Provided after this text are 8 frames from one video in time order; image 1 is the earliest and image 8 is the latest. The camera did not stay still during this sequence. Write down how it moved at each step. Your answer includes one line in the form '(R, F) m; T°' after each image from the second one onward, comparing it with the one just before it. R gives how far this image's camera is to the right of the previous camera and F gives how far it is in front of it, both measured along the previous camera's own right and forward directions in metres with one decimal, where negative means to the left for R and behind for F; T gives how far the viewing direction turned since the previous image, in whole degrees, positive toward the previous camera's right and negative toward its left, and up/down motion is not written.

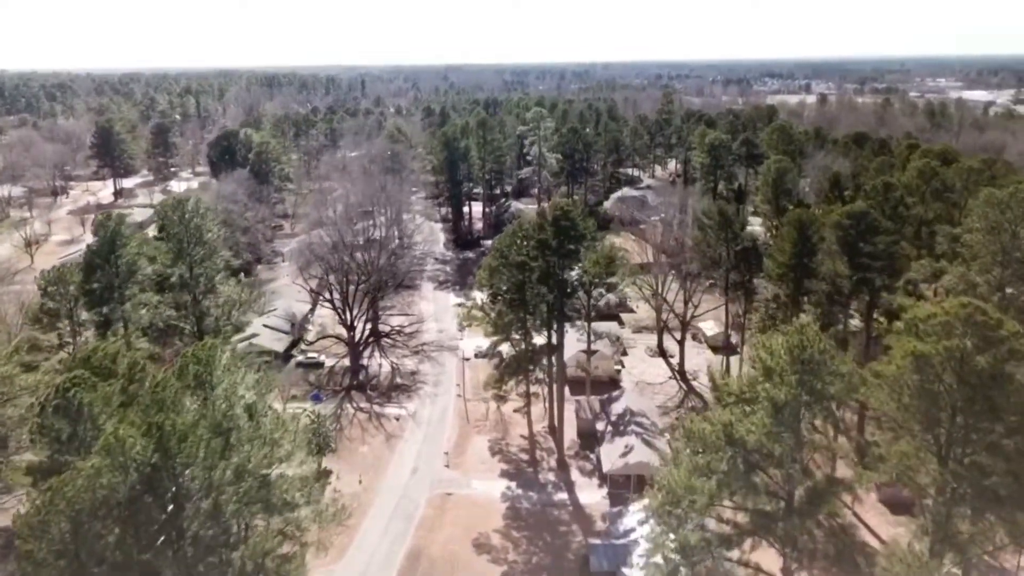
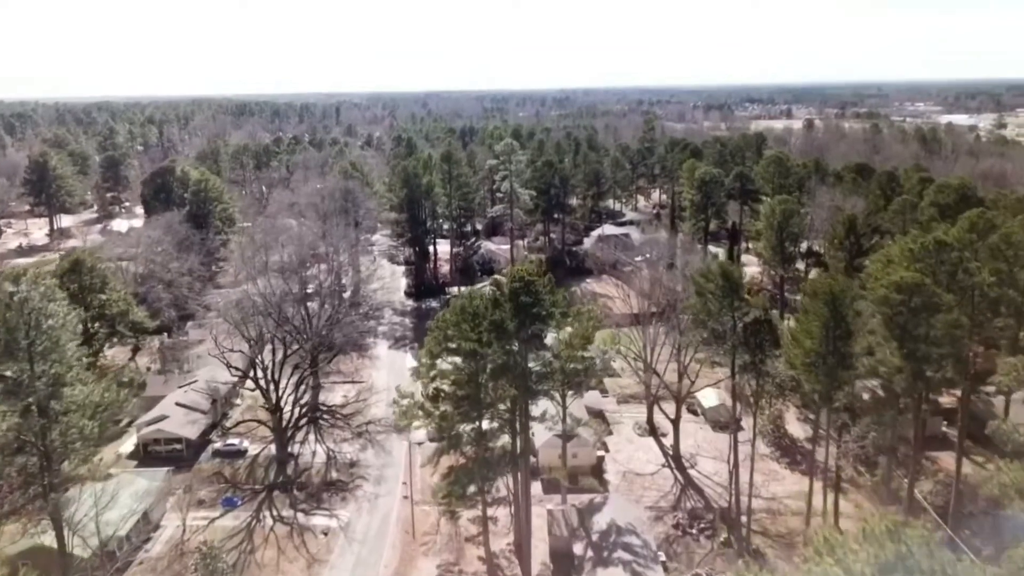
(+0.7, +4.3) m; +1°
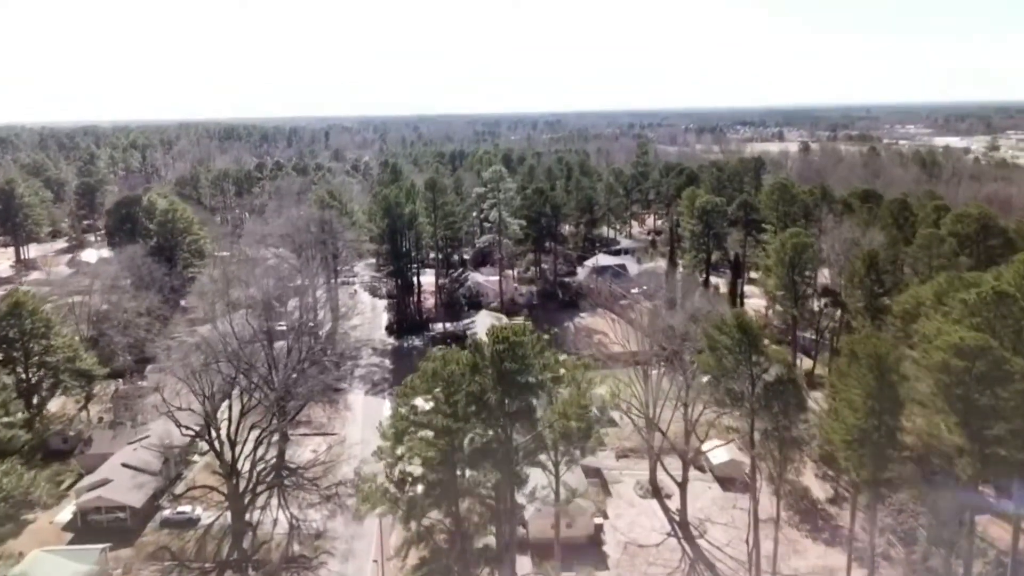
(+0.2, +2.3) m; +1°
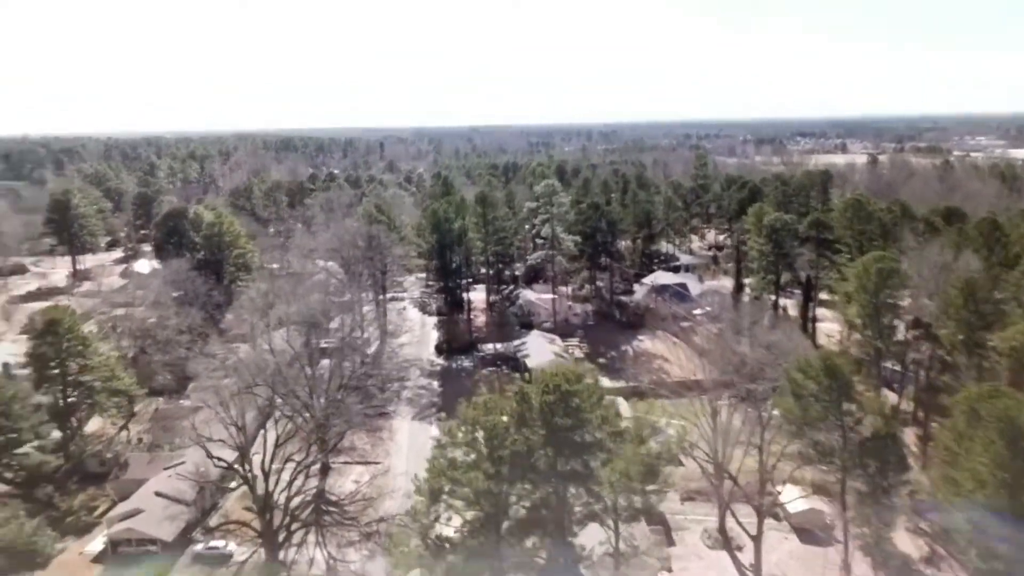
(-0.1, +1.5) m; -4°
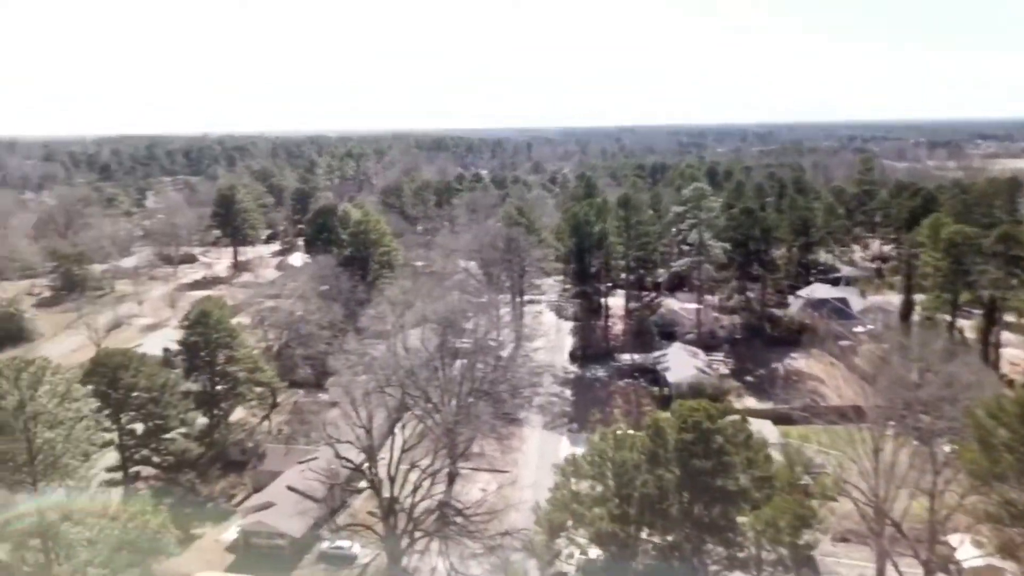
(+0.1, +1.0) m; -10°
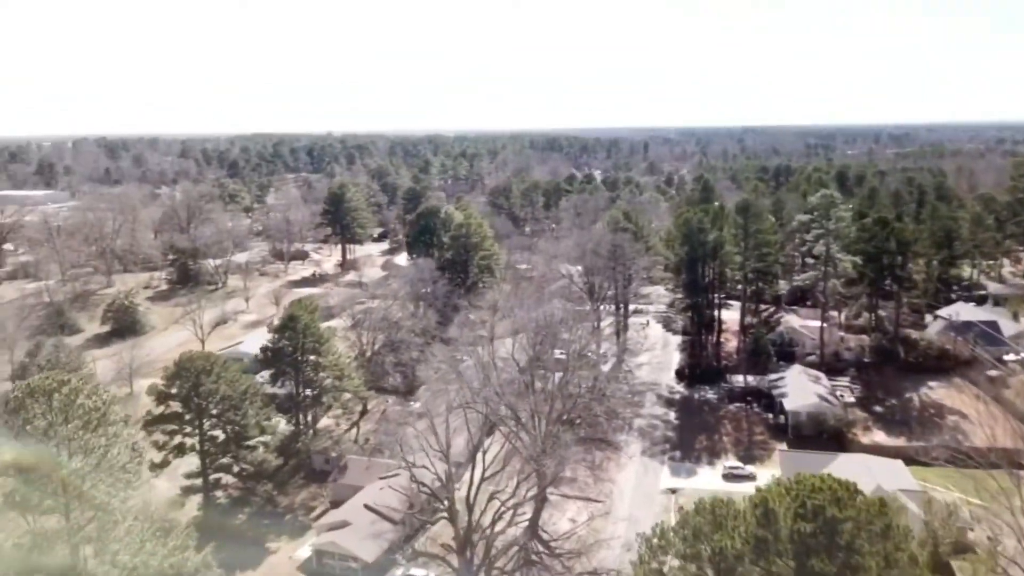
(+0.3, +1.7) m; -8°
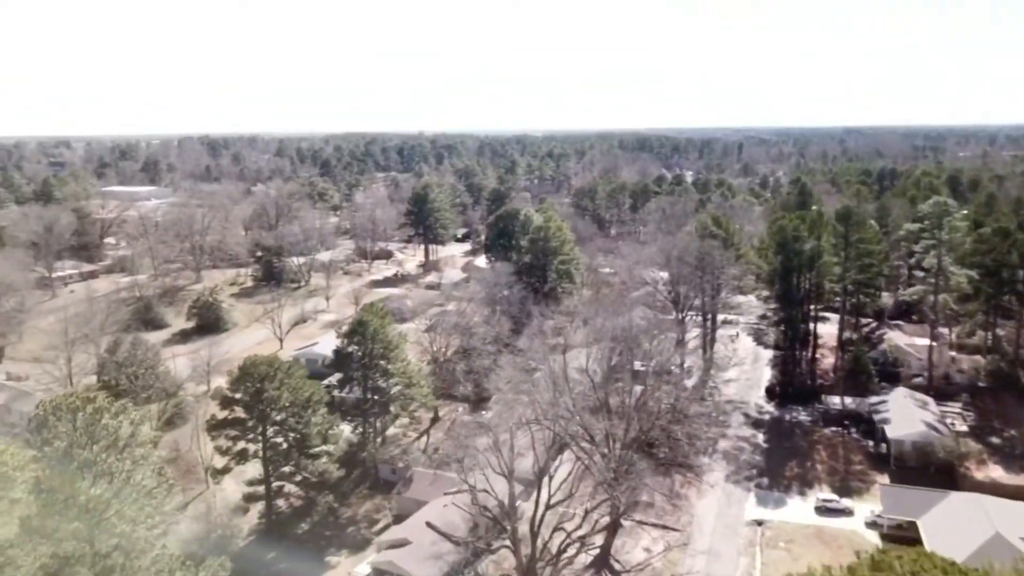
(+0.3, +1.2) m; -6°
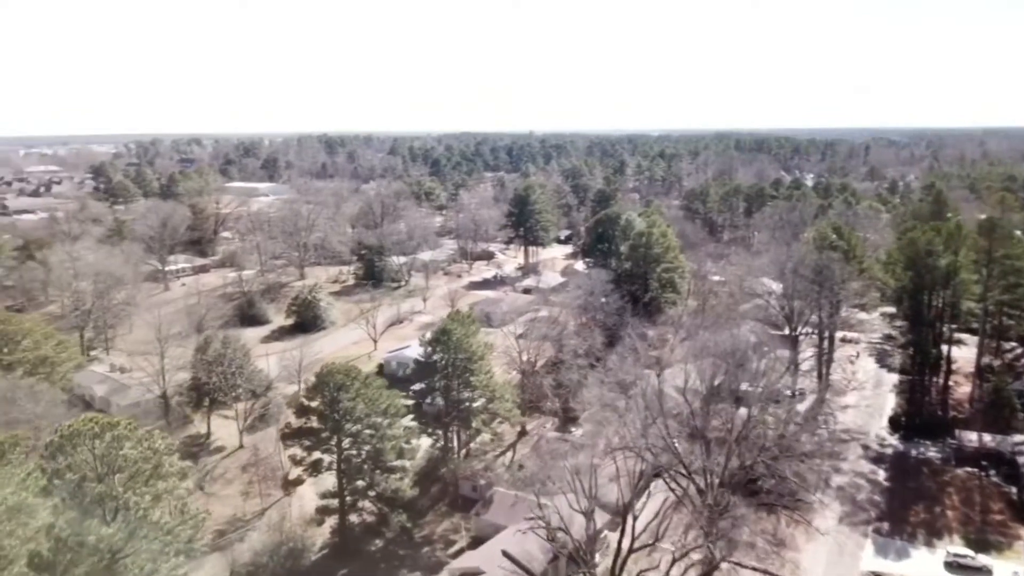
(+0.4, +1.4) m; -8°
